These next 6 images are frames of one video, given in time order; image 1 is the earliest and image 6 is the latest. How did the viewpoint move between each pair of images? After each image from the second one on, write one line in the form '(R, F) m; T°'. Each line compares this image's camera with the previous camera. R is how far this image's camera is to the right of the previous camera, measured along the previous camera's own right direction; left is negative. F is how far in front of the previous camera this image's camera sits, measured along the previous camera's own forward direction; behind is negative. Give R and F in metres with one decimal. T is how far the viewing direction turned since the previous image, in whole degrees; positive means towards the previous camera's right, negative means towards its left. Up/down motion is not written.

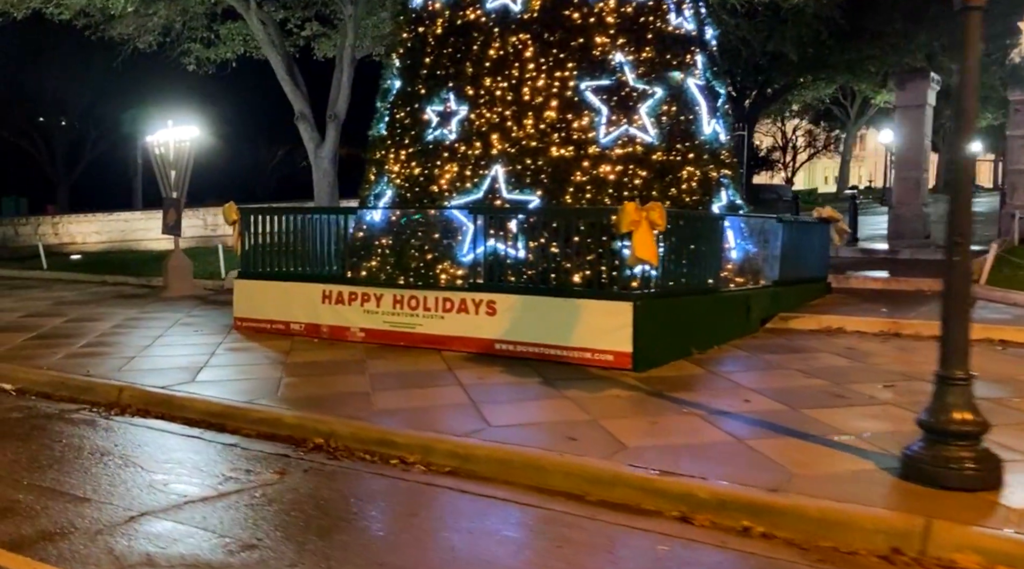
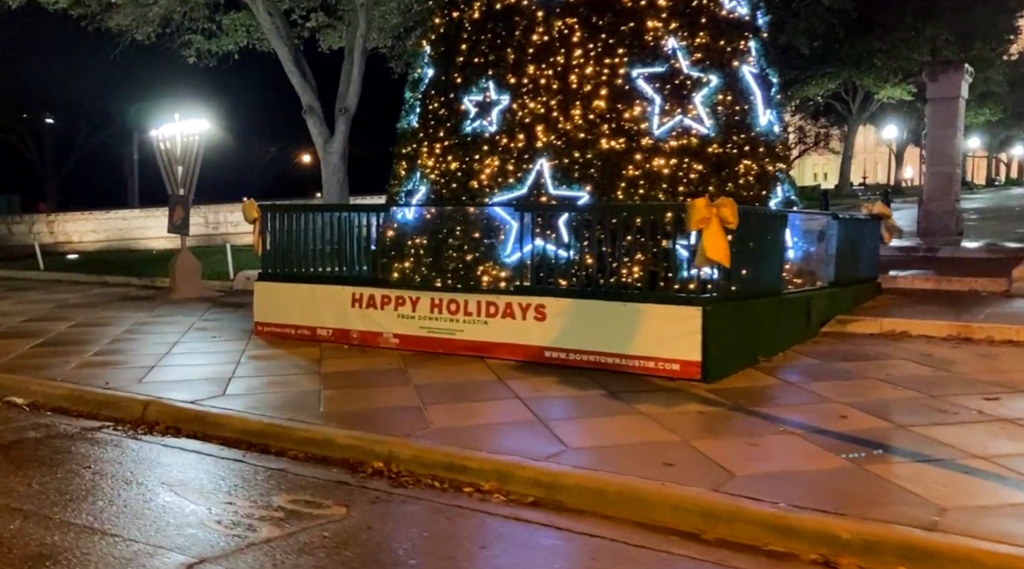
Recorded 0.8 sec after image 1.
(-0.7, +0.8) m; +1°
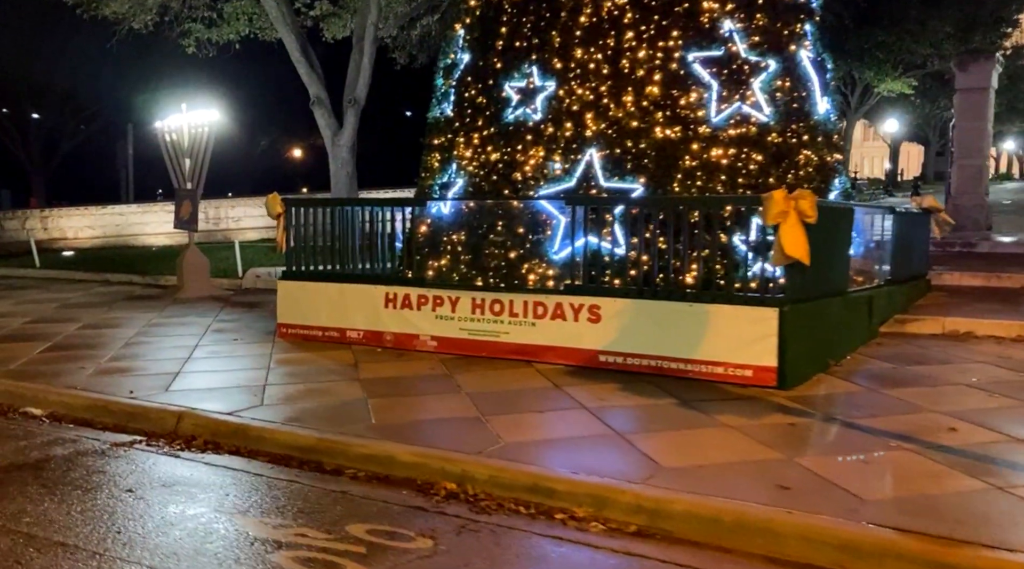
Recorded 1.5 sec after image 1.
(-0.7, +0.7) m; +1°
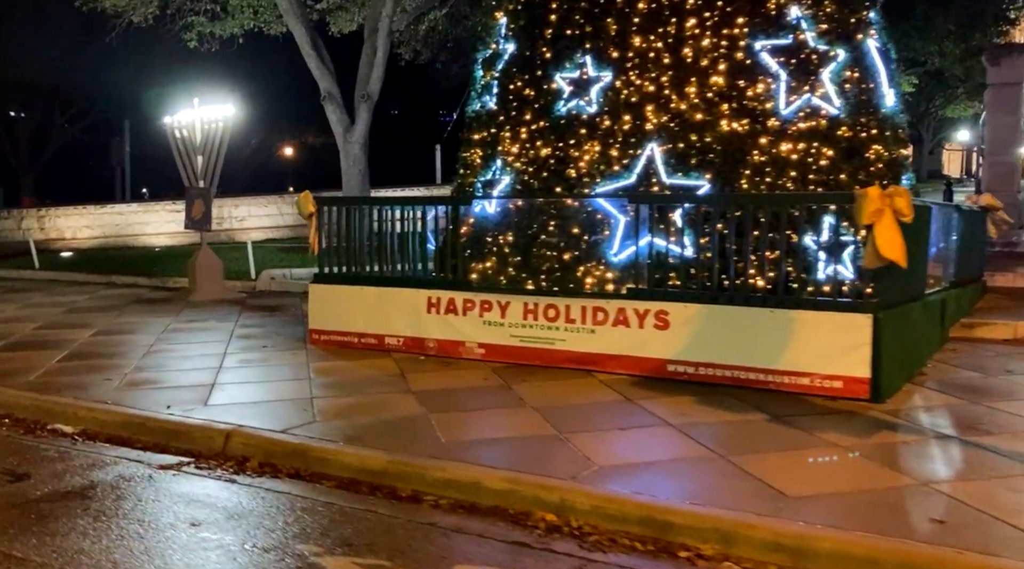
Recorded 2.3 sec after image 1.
(-0.7, +0.7) m; +1°
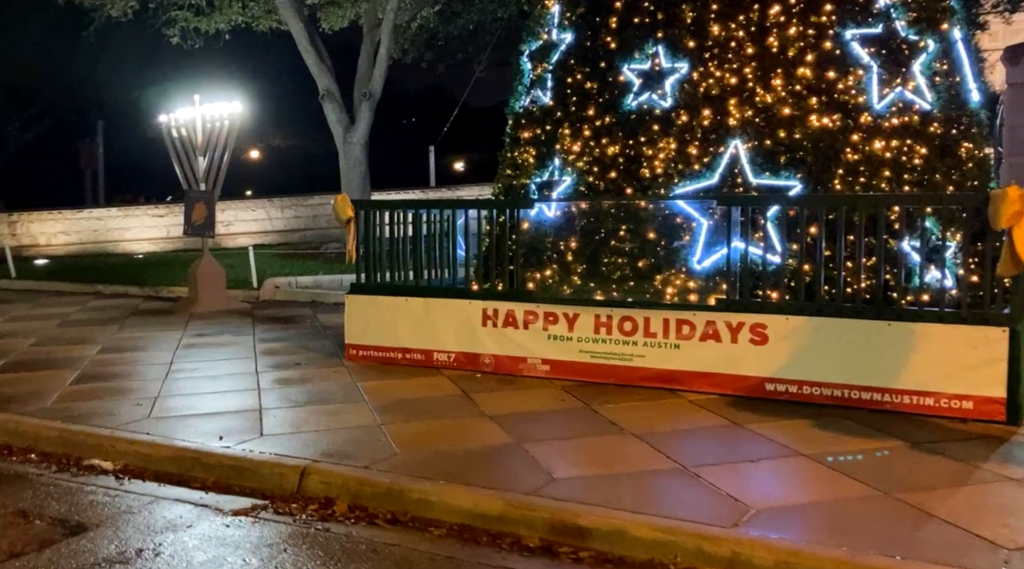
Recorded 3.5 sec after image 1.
(-1.0, +0.9) m; +2°
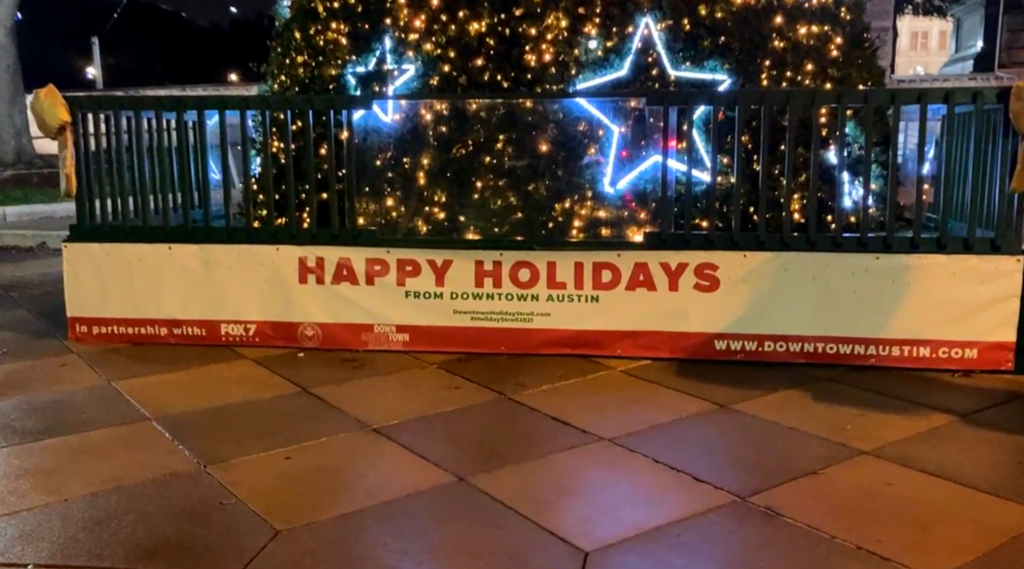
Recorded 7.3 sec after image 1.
(-1.2, +2.9) m; +20°
